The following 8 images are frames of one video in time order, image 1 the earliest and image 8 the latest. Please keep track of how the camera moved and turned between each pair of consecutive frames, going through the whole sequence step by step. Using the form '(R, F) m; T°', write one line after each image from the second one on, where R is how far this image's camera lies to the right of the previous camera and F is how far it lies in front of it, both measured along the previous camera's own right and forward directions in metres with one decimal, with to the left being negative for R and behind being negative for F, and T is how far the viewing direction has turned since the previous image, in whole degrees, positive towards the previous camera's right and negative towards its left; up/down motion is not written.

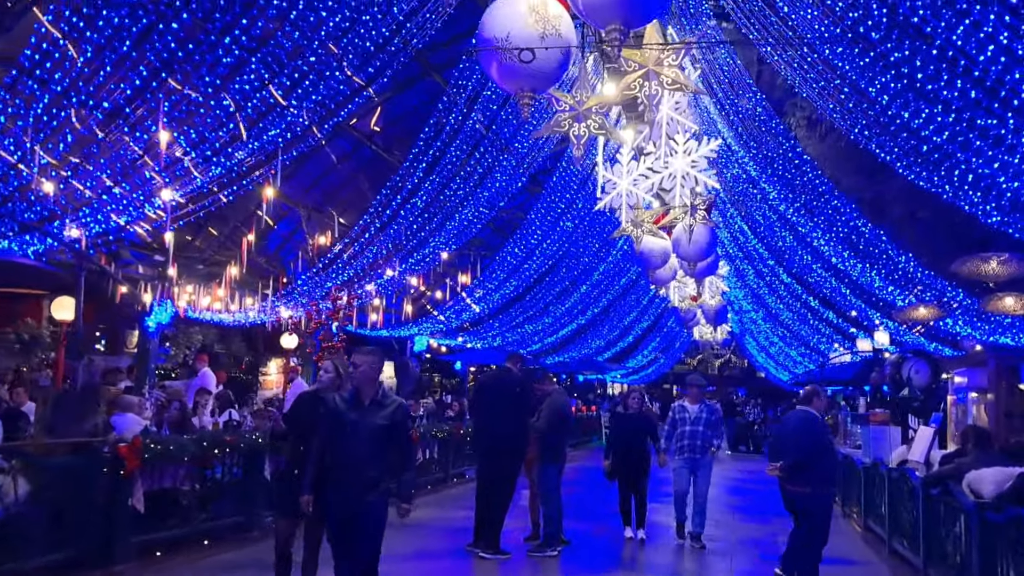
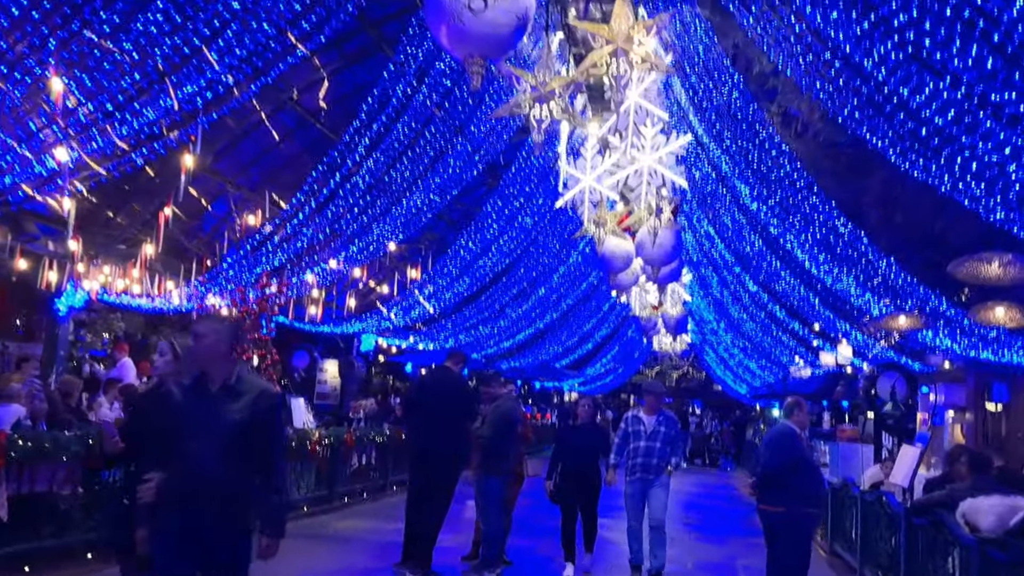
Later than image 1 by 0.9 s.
(+0.2, +1.1) m; +3°
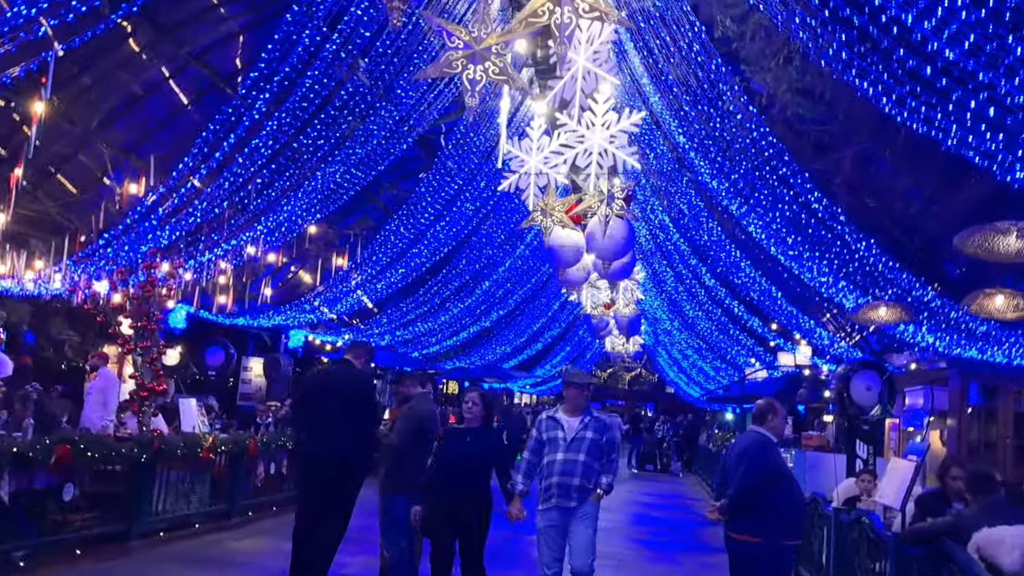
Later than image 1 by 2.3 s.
(+0.4, +1.6) m; +3°
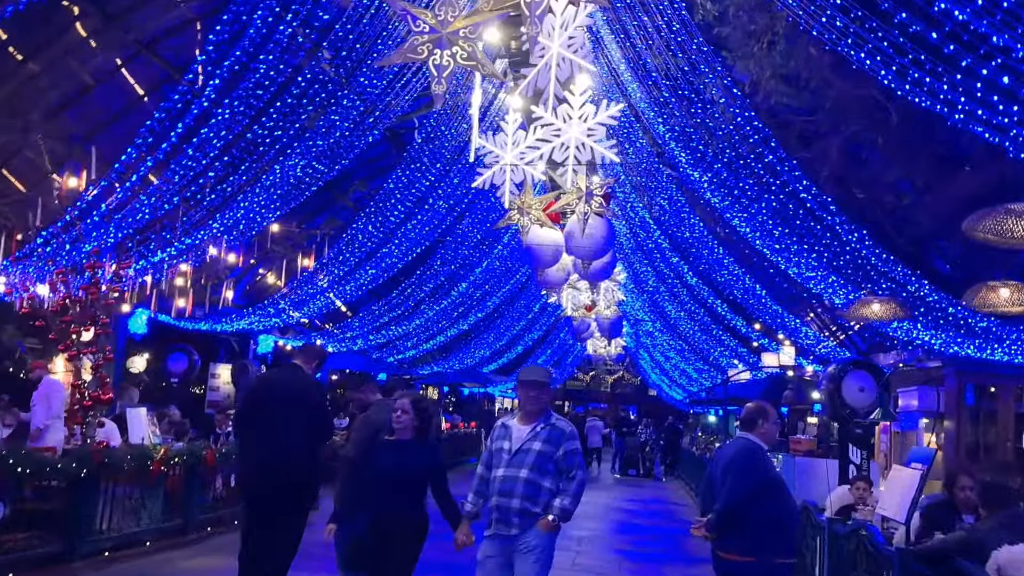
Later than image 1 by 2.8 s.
(+0.1, +0.7) m; +1°
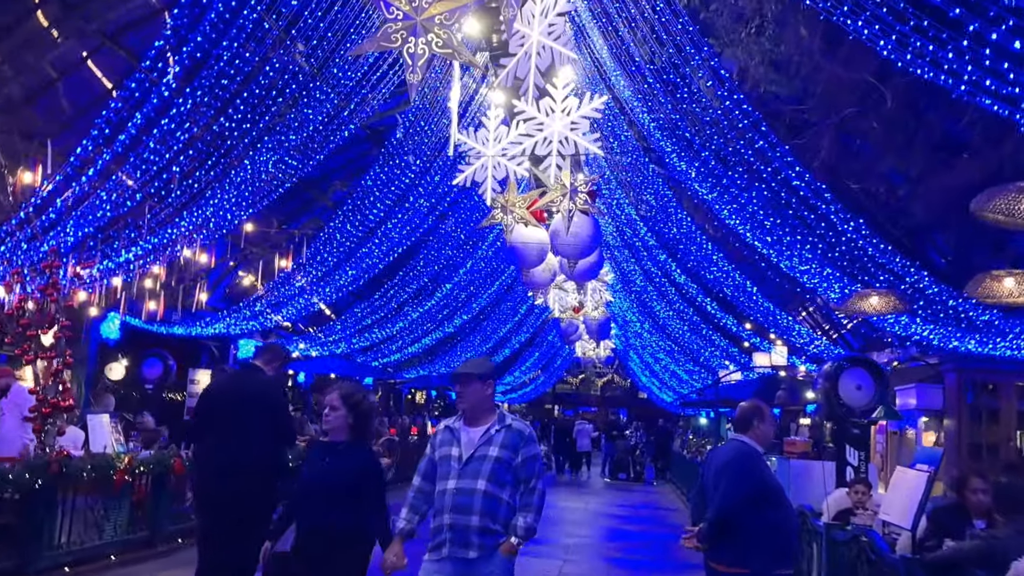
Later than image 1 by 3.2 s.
(+0.1, +0.5) m; +1°
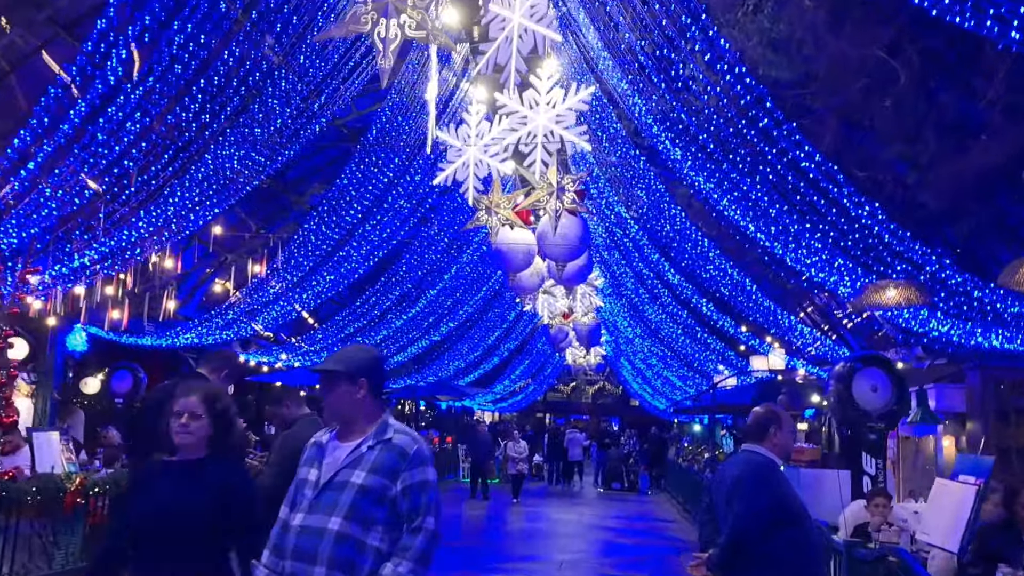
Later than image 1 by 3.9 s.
(+0.1, +0.8) m; +1°
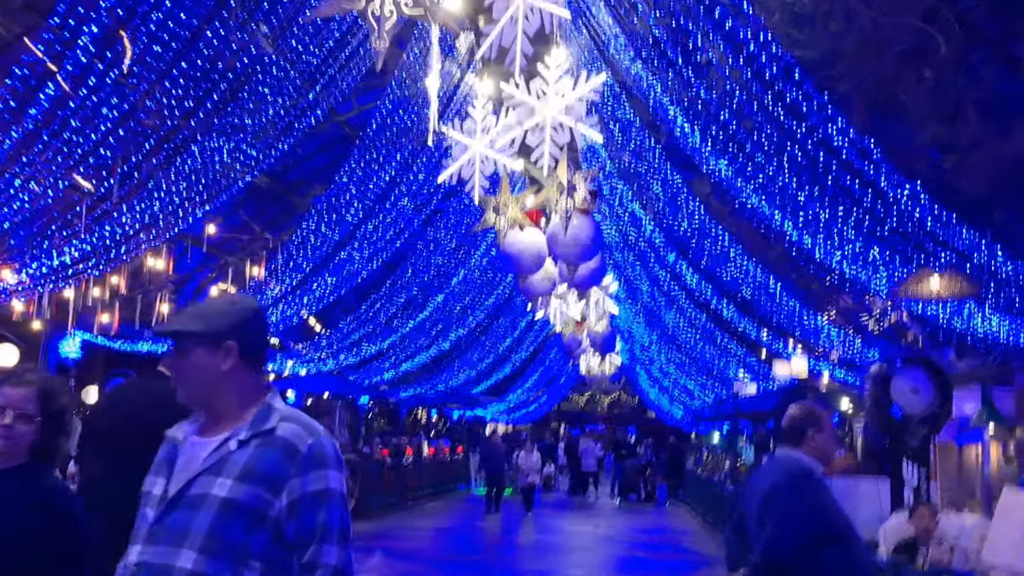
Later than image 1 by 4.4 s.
(+0.1, +0.7) m; -1°
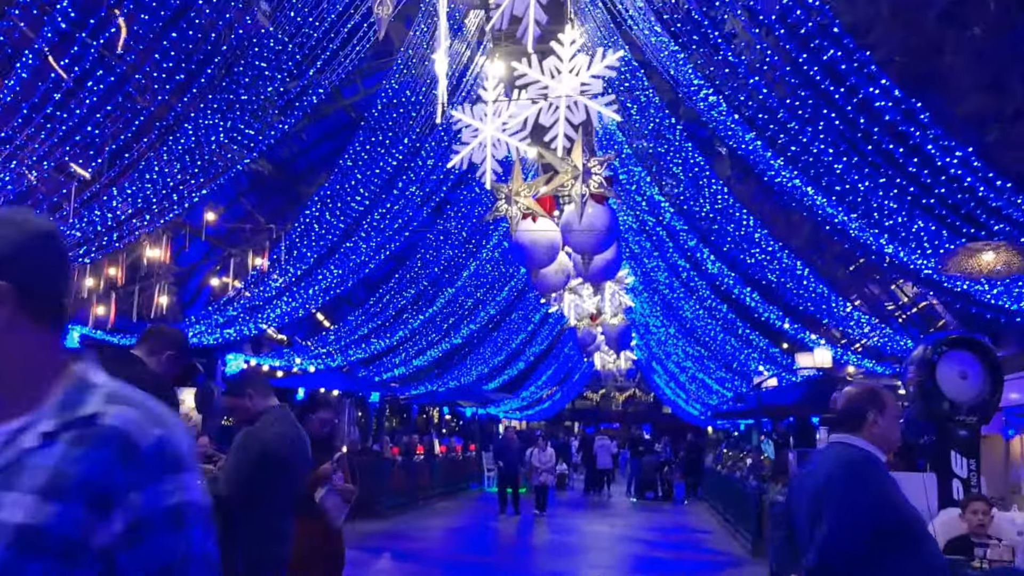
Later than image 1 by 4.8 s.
(0.0, +0.6) m; -1°
